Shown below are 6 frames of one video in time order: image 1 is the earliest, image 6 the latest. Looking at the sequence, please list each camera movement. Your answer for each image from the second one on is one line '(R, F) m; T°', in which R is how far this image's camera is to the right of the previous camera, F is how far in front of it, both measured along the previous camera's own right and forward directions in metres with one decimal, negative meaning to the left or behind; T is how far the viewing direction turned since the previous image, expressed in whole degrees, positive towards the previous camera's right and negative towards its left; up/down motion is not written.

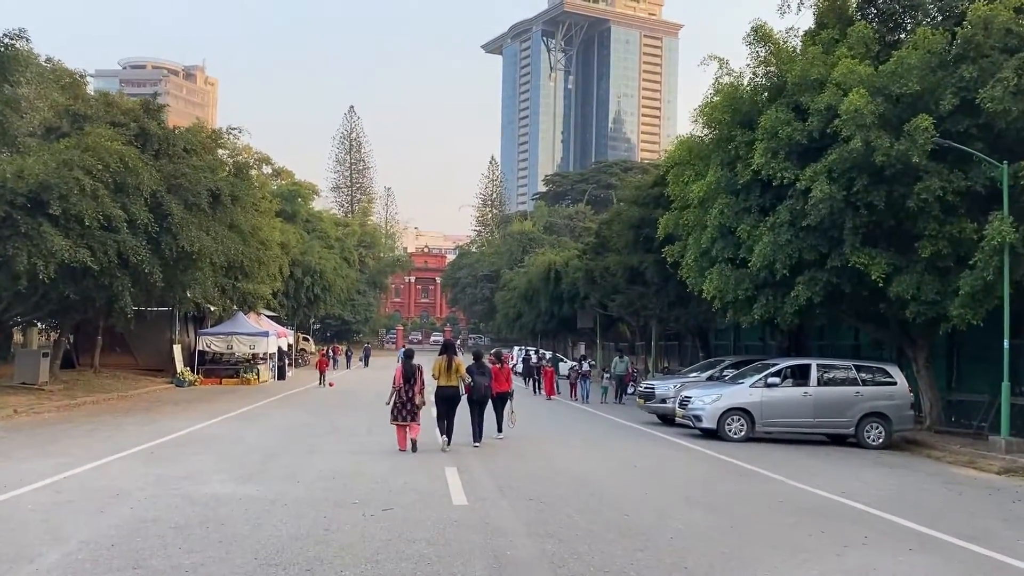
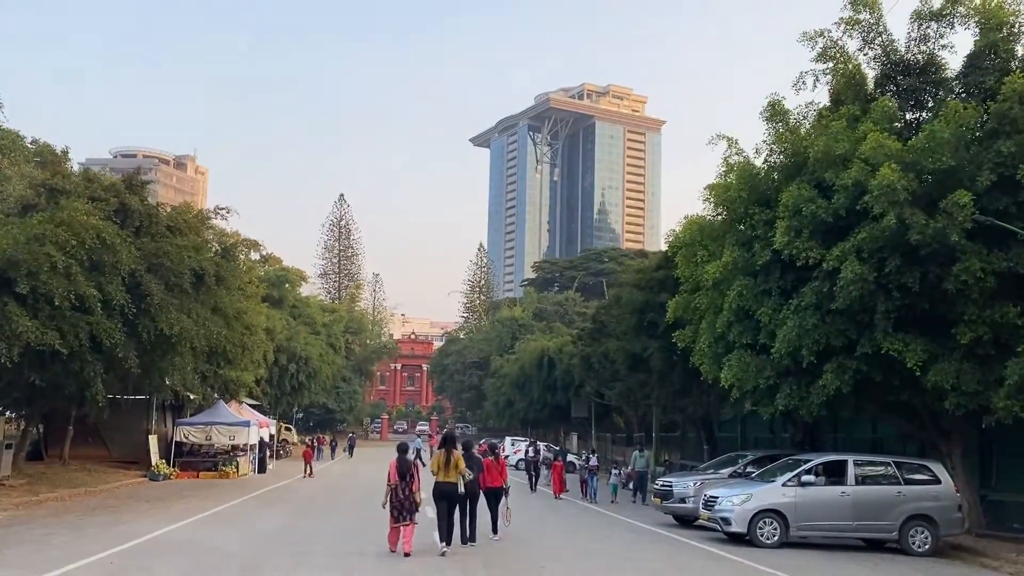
(-0.4, +1.5) m; +1°
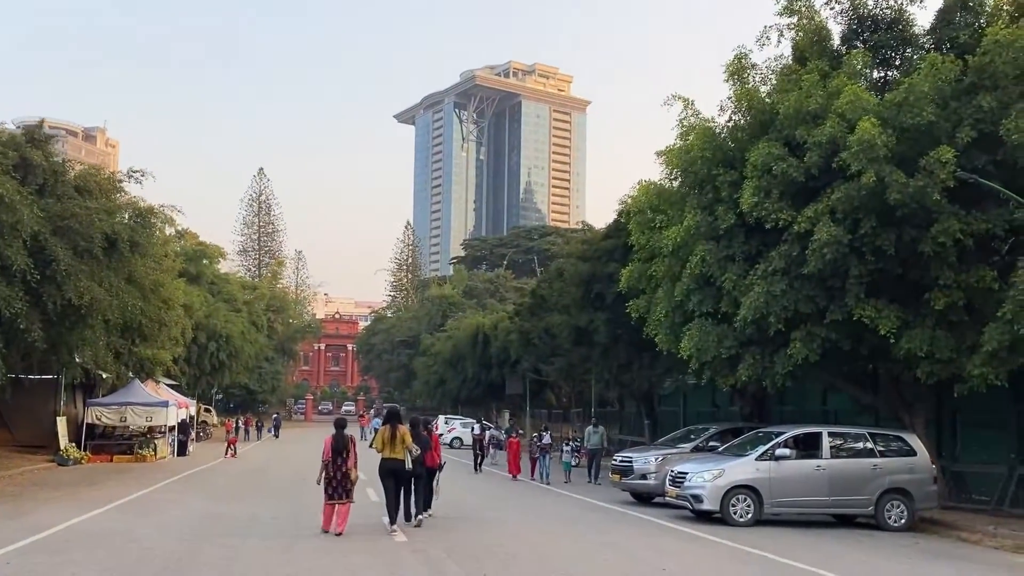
(-0.5, +1.5) m; +5°
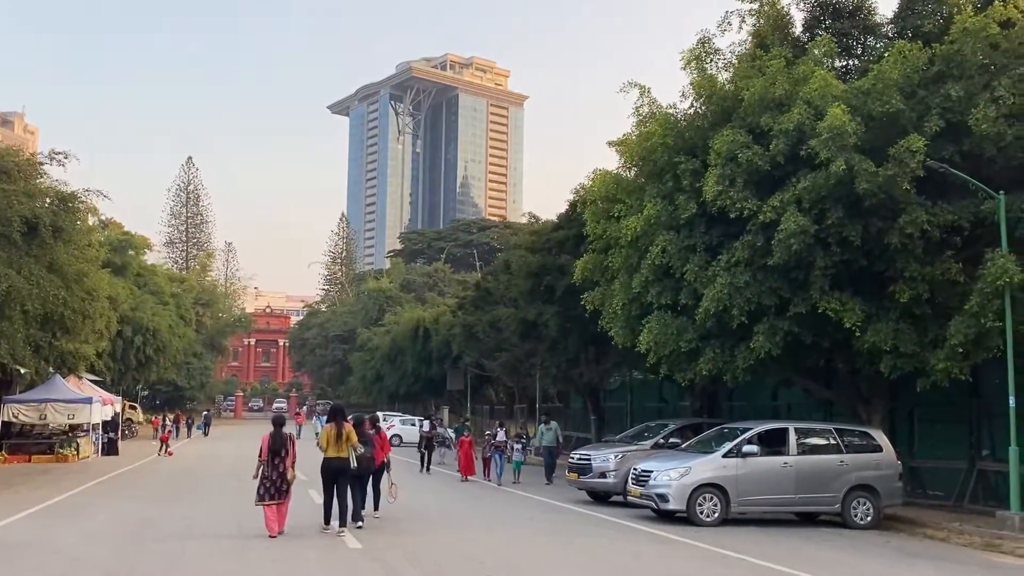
(-0.4, +0.9) m; +4°
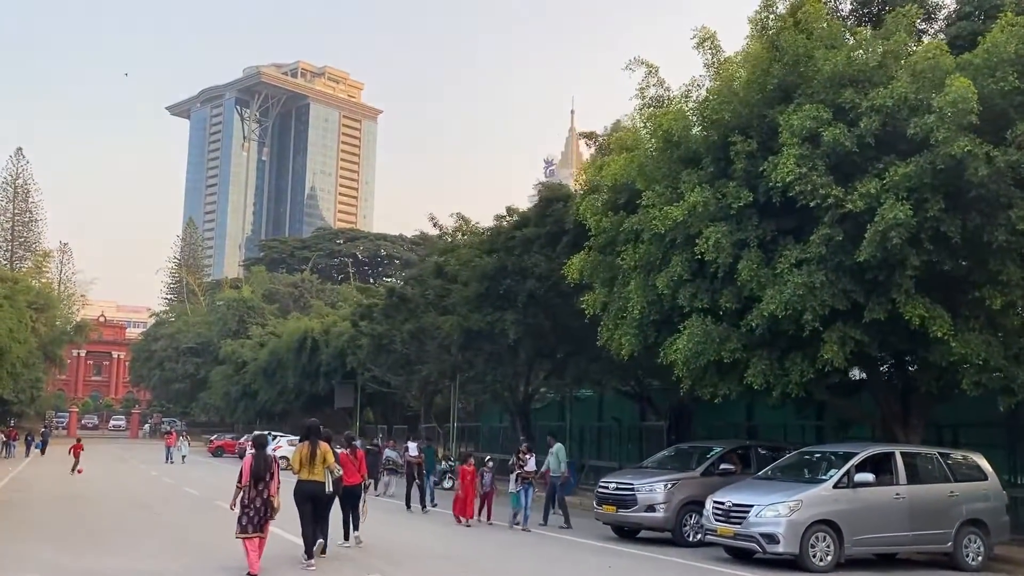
(-3.1, +3.5) m; +10°
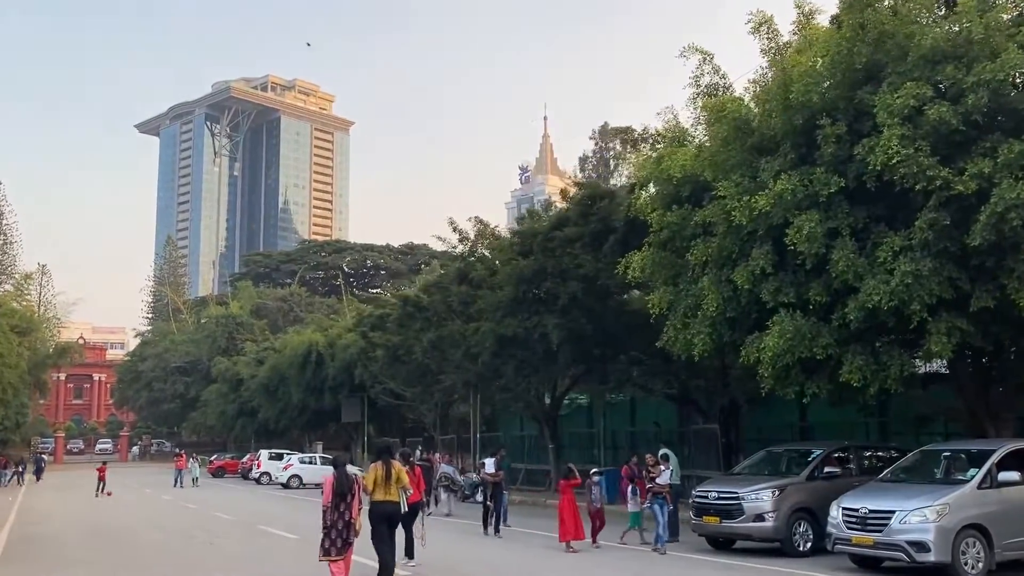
(-1.7, +1.0) m; +2°
